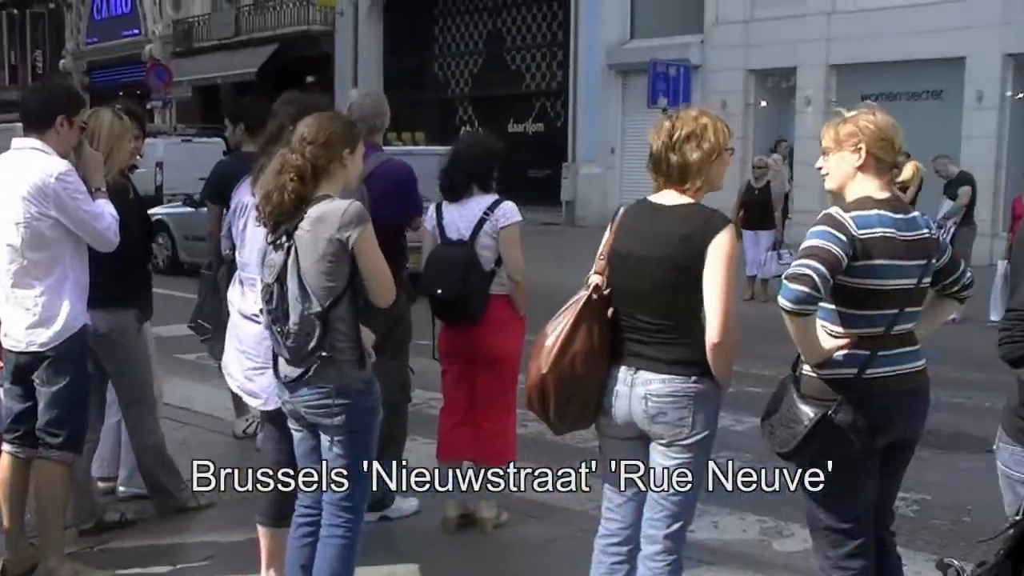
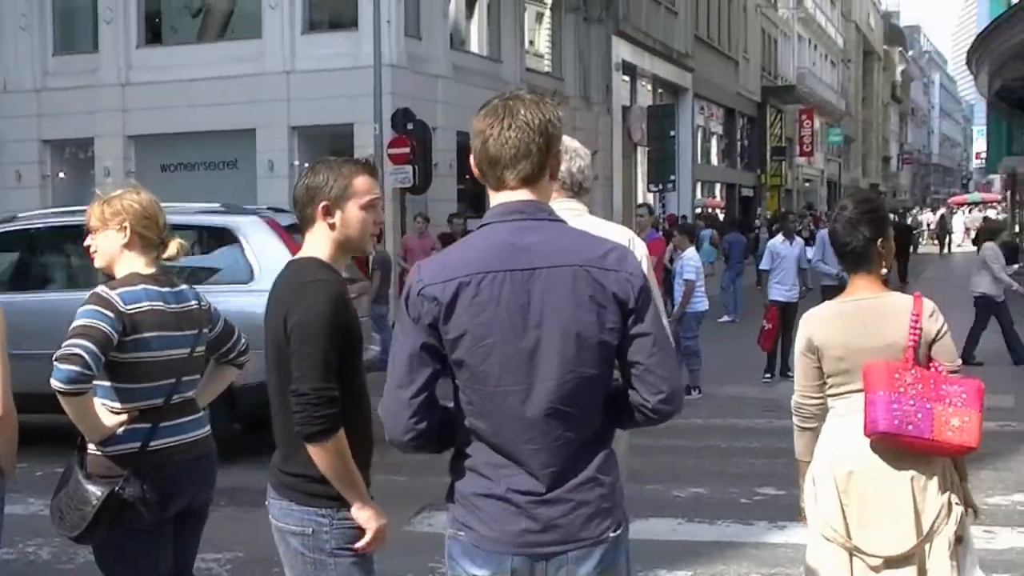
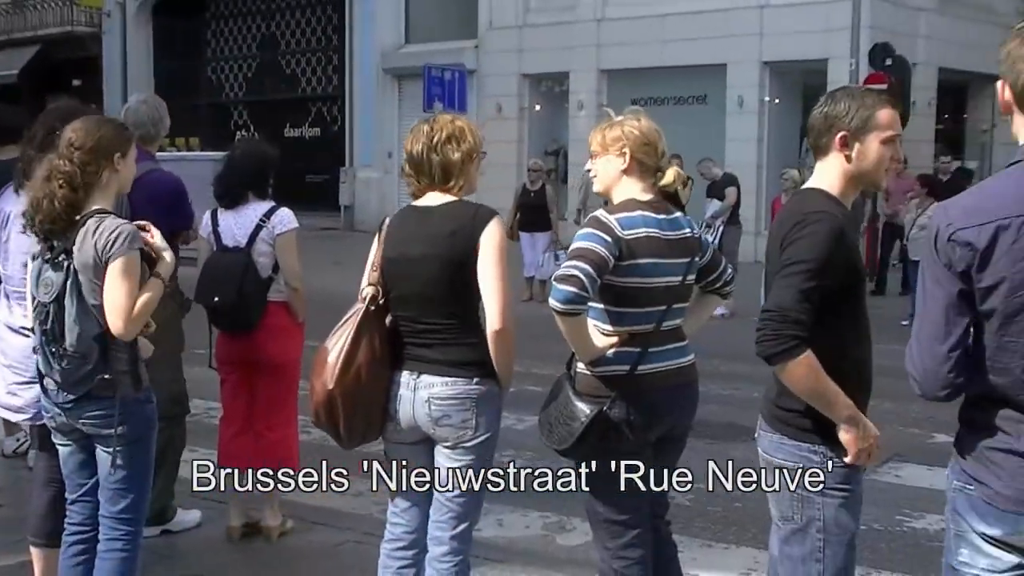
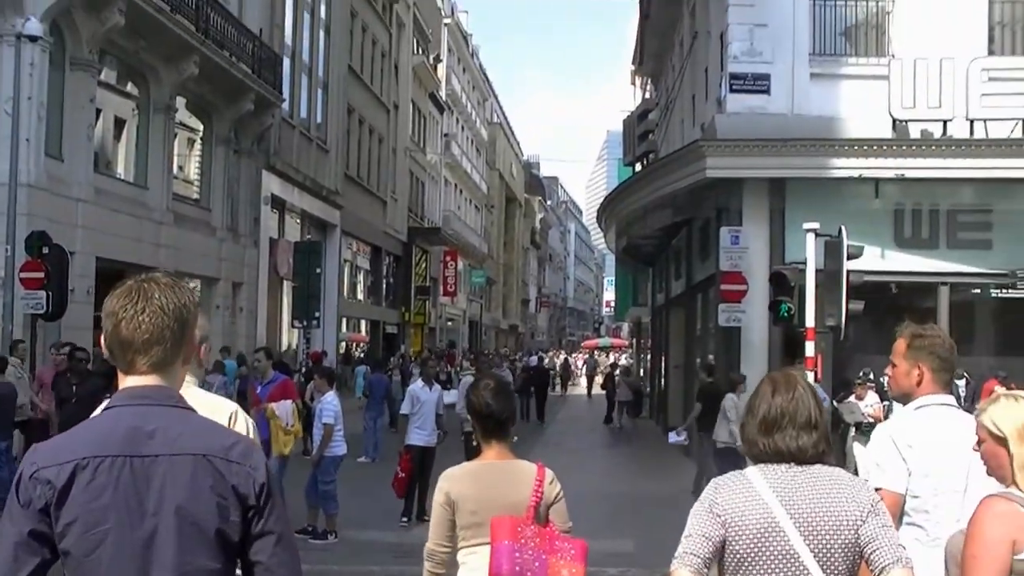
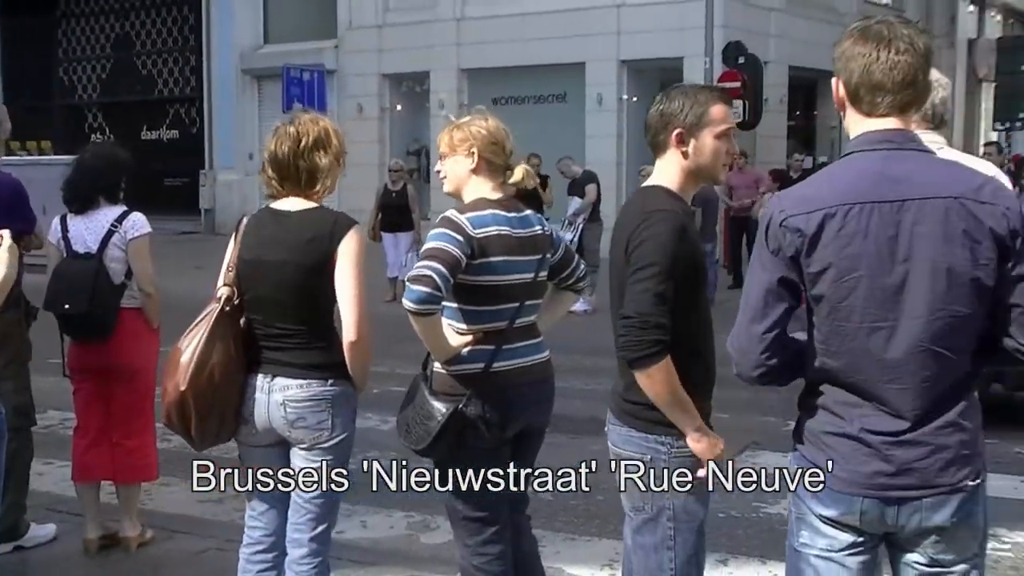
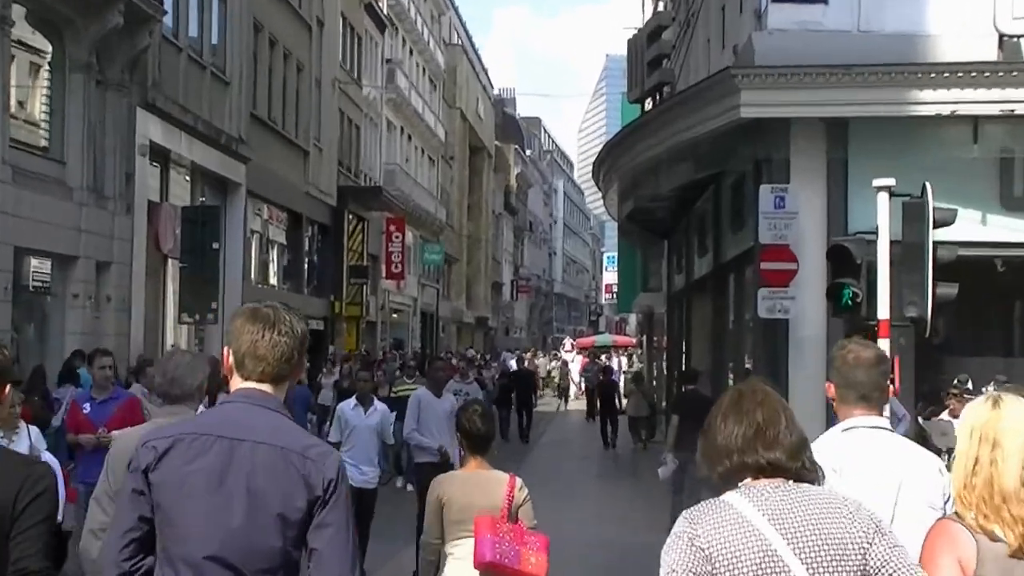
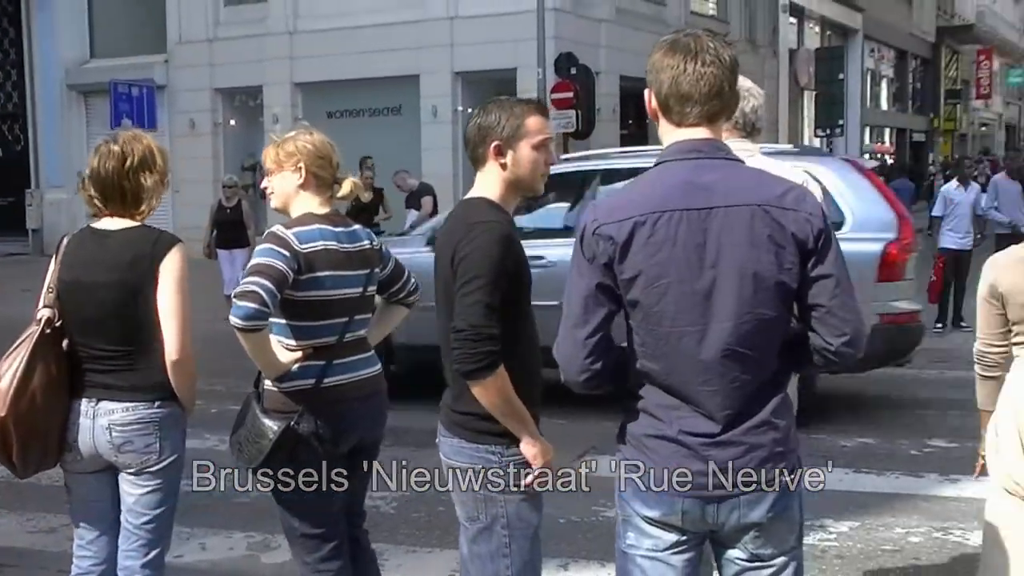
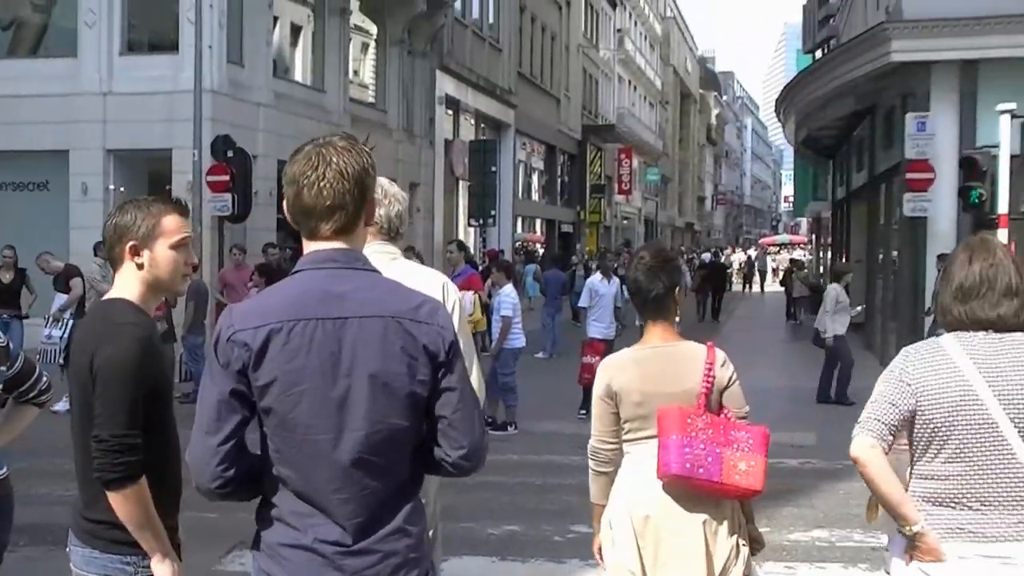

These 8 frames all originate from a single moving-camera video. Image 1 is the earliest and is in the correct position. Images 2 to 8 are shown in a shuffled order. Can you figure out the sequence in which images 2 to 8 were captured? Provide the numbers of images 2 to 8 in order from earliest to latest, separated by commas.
3, 5, 7, 2, 8, 4, 6
